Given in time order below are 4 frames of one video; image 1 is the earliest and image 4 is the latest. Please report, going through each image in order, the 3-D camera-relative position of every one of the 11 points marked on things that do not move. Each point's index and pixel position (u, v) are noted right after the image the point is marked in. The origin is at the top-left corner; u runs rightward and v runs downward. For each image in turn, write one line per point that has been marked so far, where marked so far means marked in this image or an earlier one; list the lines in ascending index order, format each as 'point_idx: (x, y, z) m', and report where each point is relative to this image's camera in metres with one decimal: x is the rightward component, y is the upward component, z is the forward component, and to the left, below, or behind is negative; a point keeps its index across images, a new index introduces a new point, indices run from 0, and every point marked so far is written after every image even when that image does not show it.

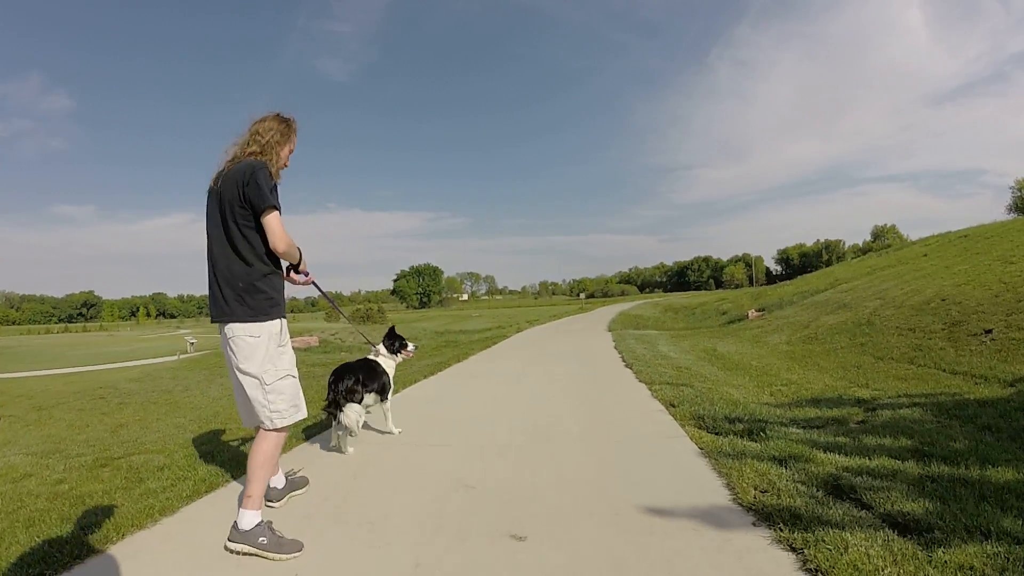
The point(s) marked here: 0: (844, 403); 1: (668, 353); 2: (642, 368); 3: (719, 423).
0: (+3.0, -1.0, +4.9) m
1: (+2.9, -1.2, +10.0) m
2: (+1.8, -1.1, +7.8) m
3: (+1.5, -1.0, +4.0) m
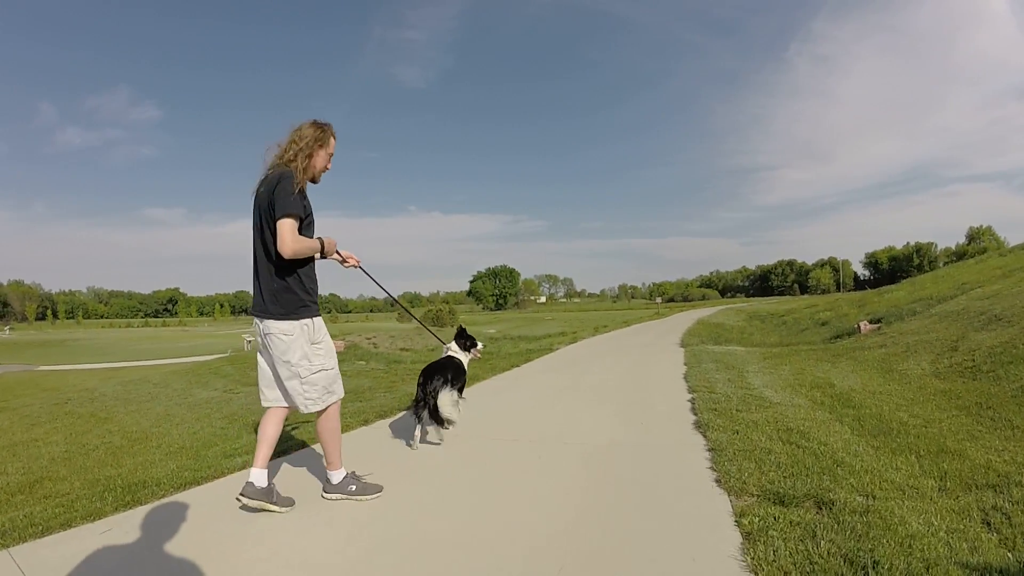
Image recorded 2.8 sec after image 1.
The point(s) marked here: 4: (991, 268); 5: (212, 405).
0: (+2.7, -1.1, +2.1) m
1: (+3.2, -1.3, +7.2) m
2: (+1.9, -1.2, +5.0) m
3: (+1.1, -1.0, +1.3) m
4: (+16.5, +0.6, +18.8) m
5: (-5.8, -2.3, +10.7) m
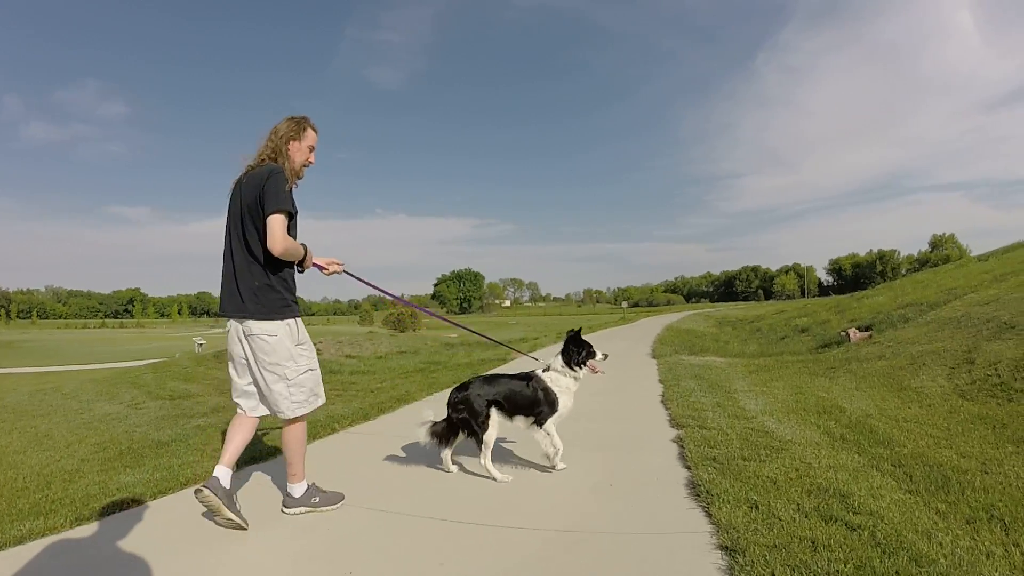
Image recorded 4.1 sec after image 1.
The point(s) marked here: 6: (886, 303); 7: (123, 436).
0: (+2.2, -1.1, +0.7) m
1: (+2.5, -1.3, +5.8) m
2: (+1.3, -1.2, +3.6) m
3: (+0.7, -1.0, -0.2) m
4: (+15.3, +0.4, +18.1) m
5: (-6.6, -2.2, +8.9) m
6: (+12.5, -0.5, +18.1) m
7: (-5.7, -2.1, +8.0) m
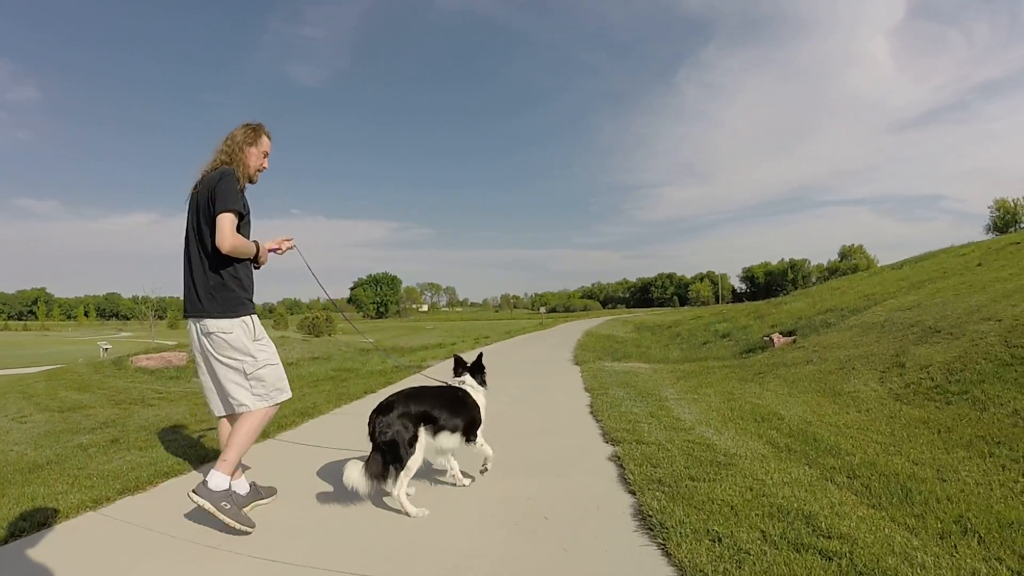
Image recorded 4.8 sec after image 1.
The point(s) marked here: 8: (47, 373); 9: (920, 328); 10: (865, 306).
0: (+2.1, -1.0, +0.2) m
1: (+1.8, -1.3, +5.3) m
2: (+0.8, -1.1, +2.9) m
3: (+0.7, -0.9, -0.9) m
4: (+12.9, +0.2, +19.1) m
5: (-7.7, -2.1, +7.1) m
6: (+10.1, -0.7, +18.7) m
7: (-6.7, -2.0, +6.4) m
8: (-12.3, -2.3, +14.5) m
9: (+6.8, -0.7, +9.1) m
10: (+9.2, -0.5, +14.1) m
